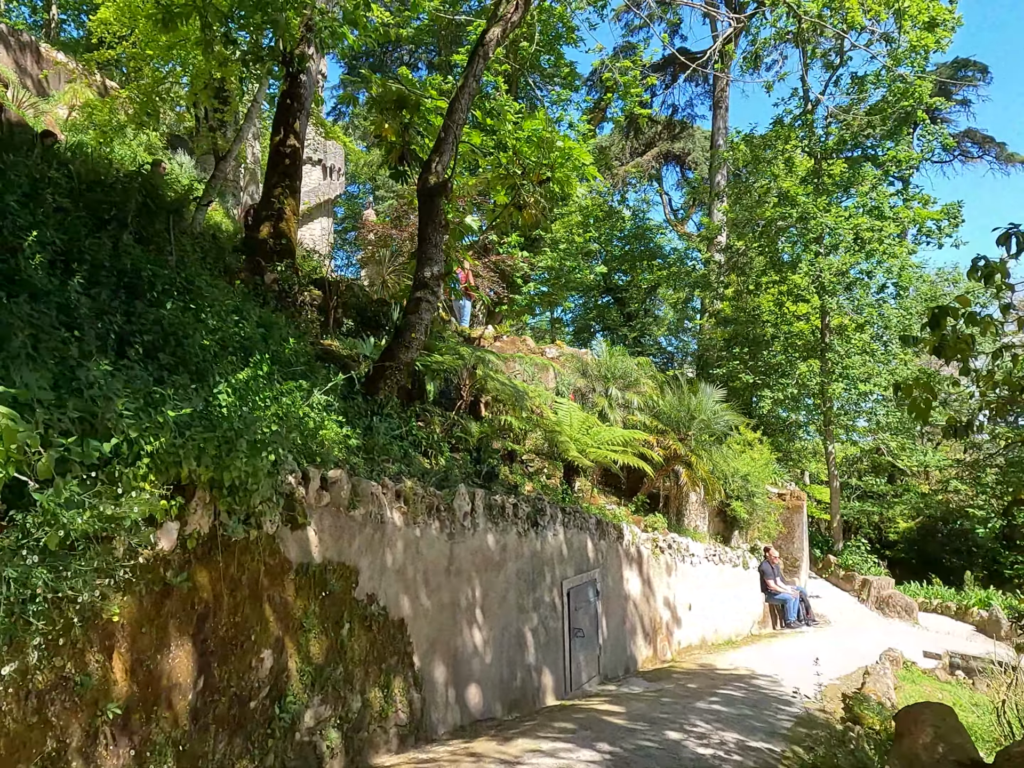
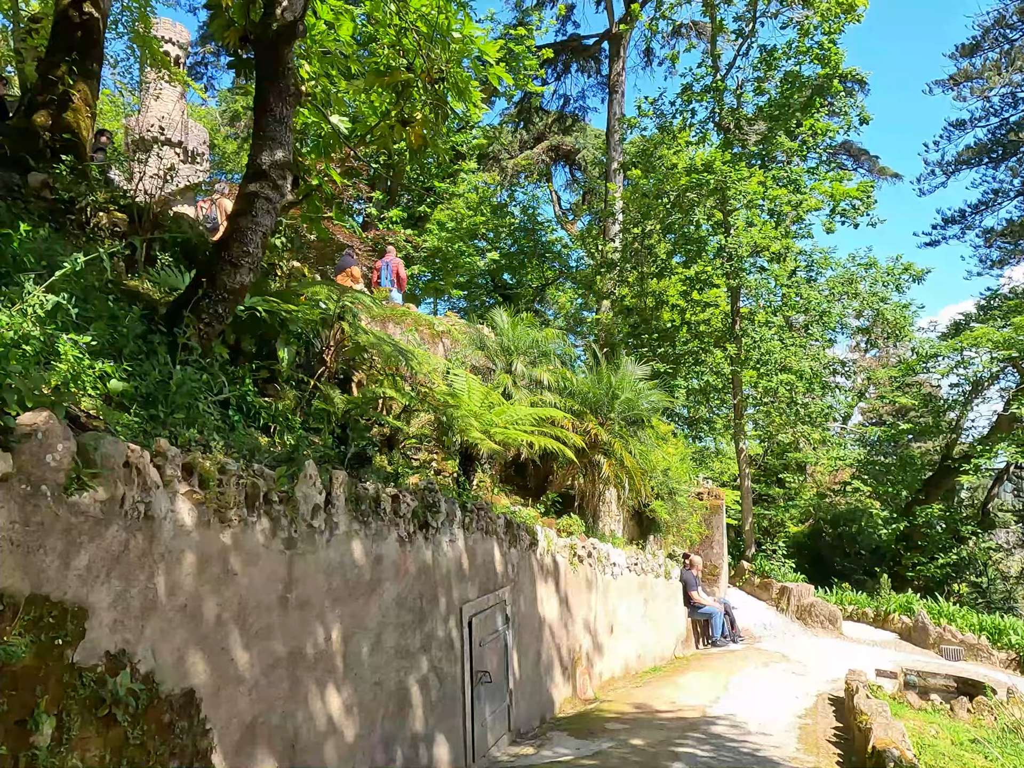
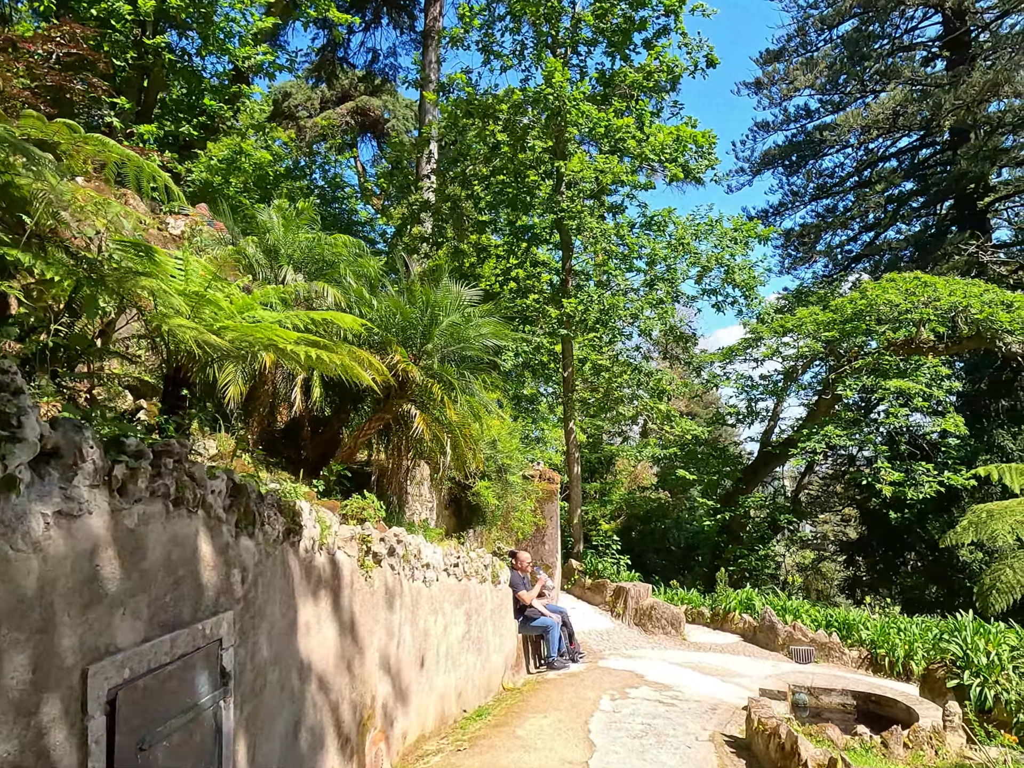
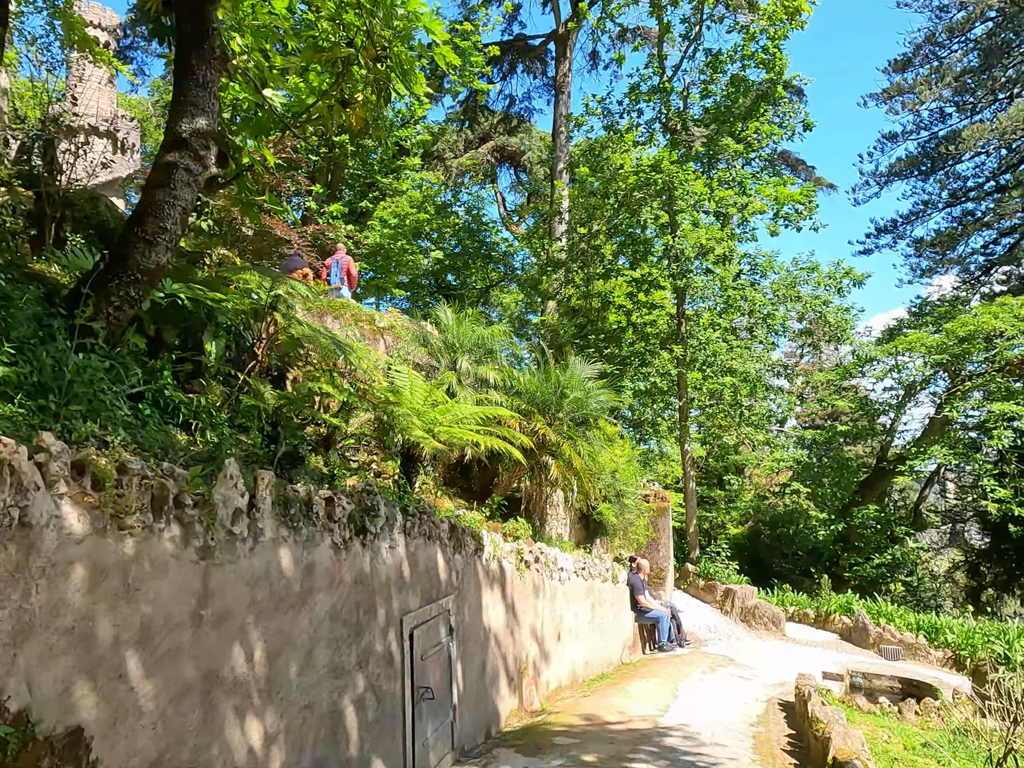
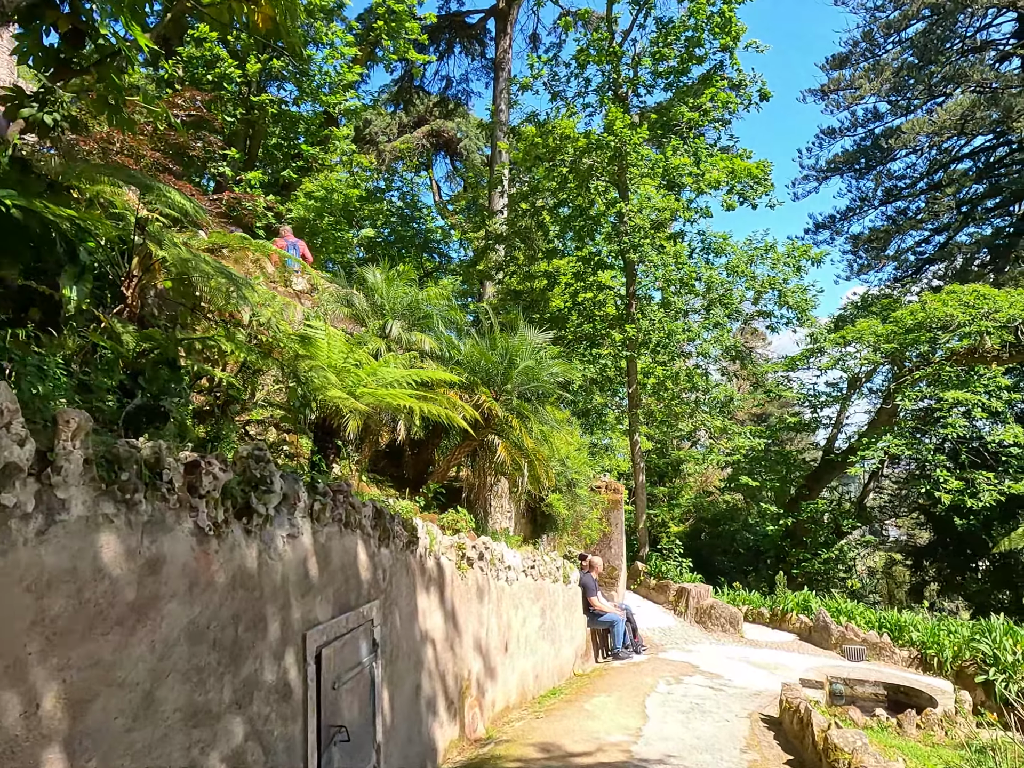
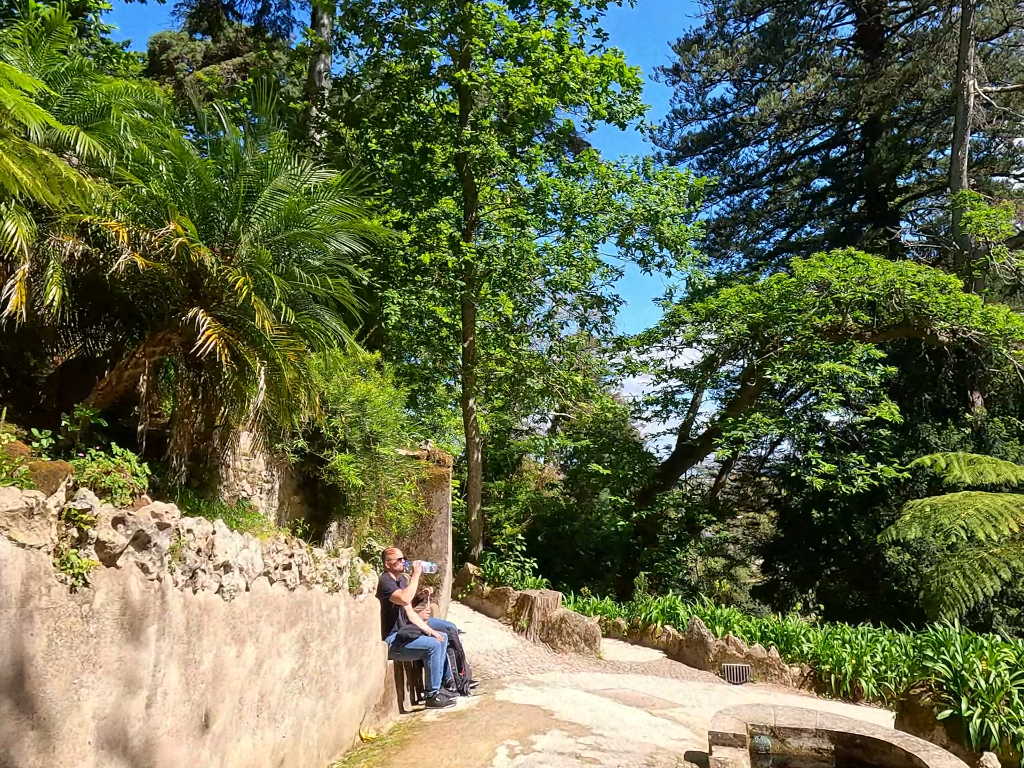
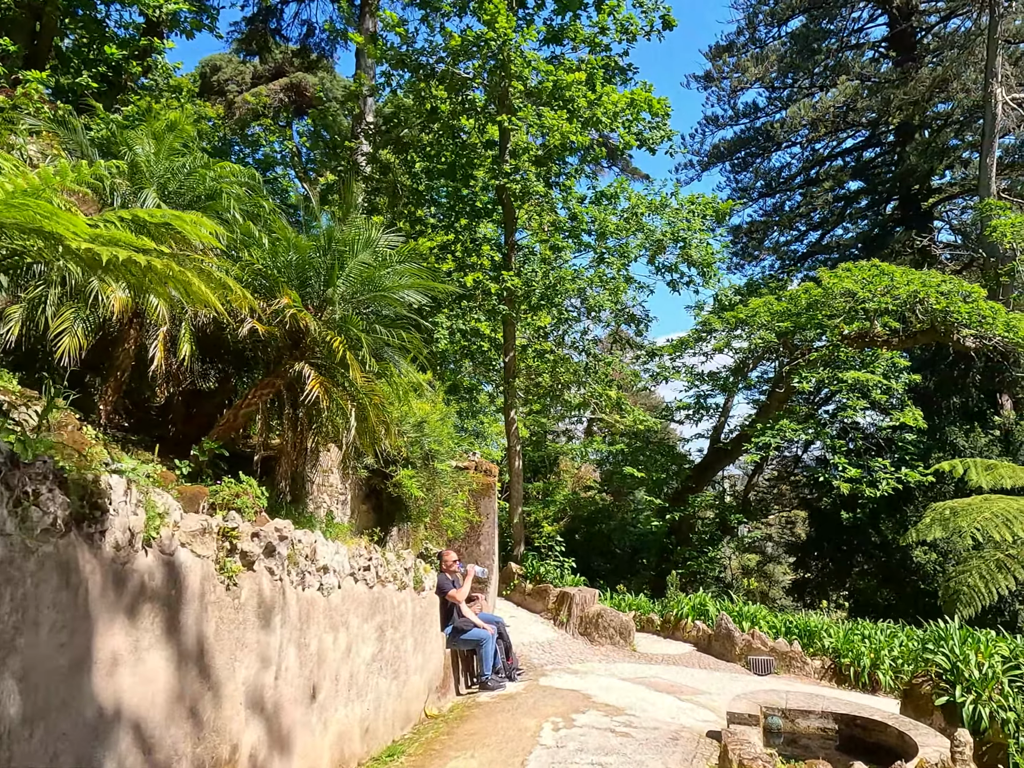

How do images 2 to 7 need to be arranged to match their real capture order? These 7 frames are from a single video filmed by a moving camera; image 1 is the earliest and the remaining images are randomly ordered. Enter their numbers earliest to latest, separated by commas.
2, 4, 5, 3, 7, 6
